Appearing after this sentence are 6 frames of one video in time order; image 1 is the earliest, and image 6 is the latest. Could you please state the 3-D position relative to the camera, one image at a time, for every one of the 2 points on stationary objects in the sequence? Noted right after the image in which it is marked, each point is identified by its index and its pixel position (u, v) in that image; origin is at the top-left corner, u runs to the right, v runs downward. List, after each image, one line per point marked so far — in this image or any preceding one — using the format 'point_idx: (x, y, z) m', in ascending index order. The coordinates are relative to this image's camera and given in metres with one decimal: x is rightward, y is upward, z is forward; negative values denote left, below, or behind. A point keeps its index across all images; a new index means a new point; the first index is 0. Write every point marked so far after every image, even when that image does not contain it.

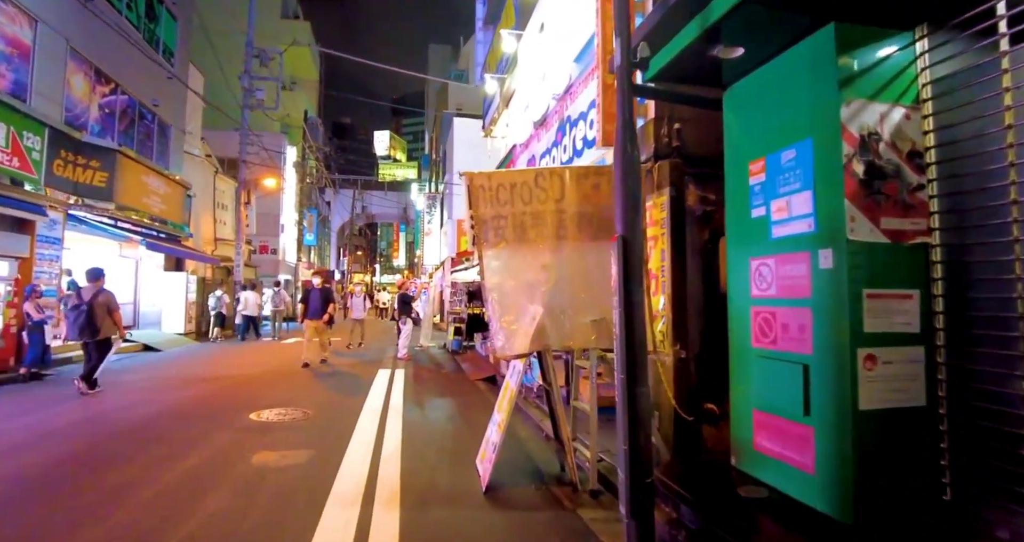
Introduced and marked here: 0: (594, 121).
0: (+1.1, +2.1, +6.6) m
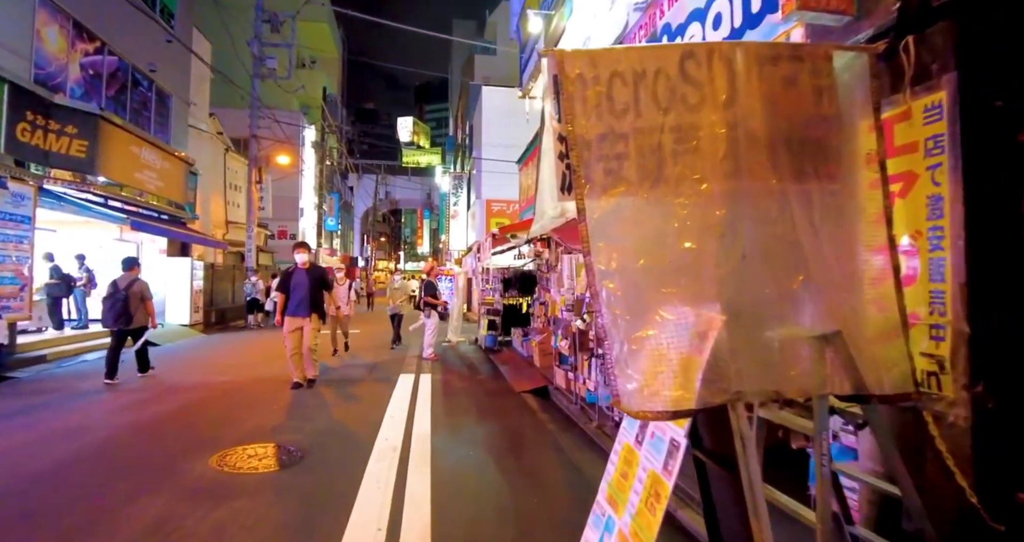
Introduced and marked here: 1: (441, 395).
0: (+1.9, +2.3, +4.2) m
1: (-1.1, -1.9, +7.4) m
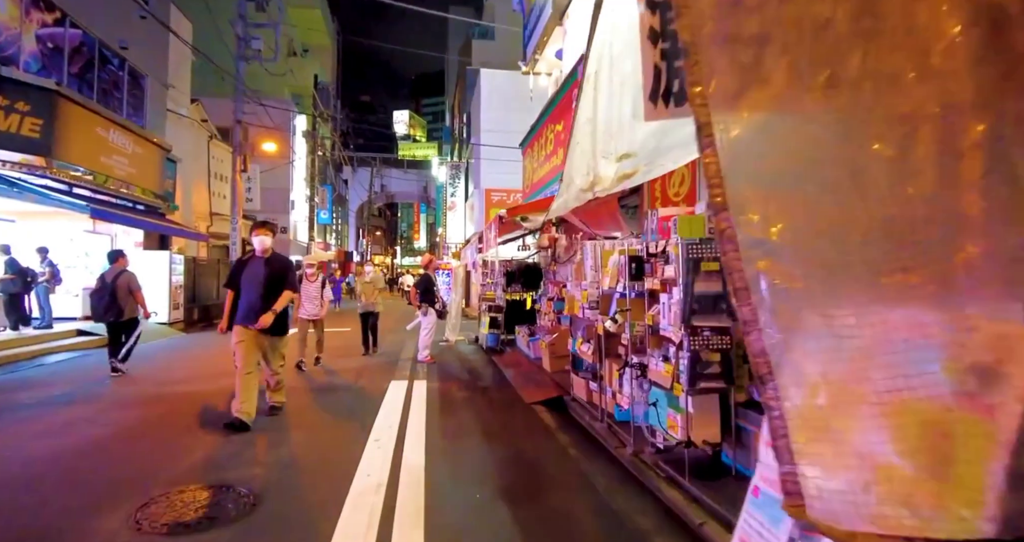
0: (+2.0, +2.4, +3.1) m
1: (-1.0, -1.8, +6.3) m
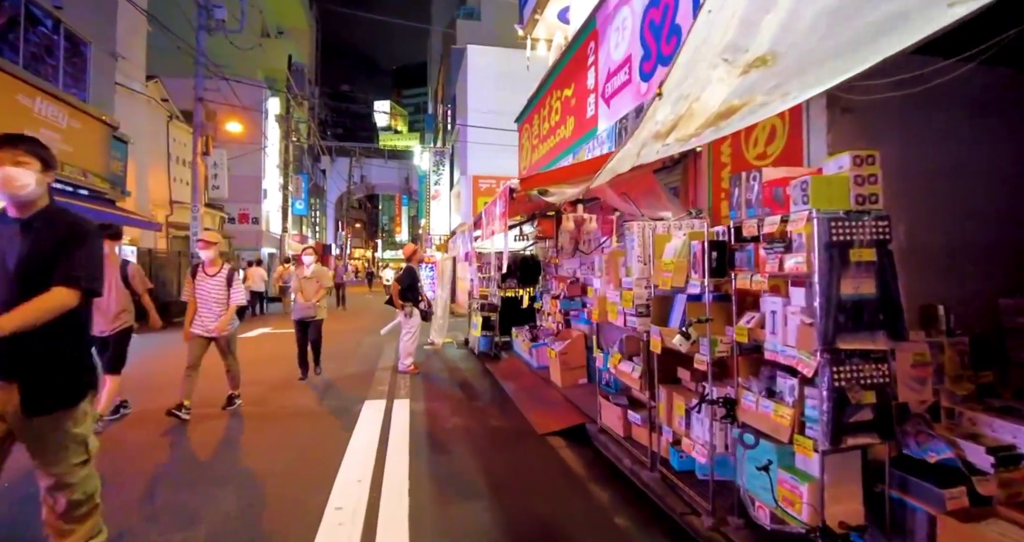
0: (+2.2, +2.5, +1.8) m
1: (-0.9, -1.7, +4.9) m
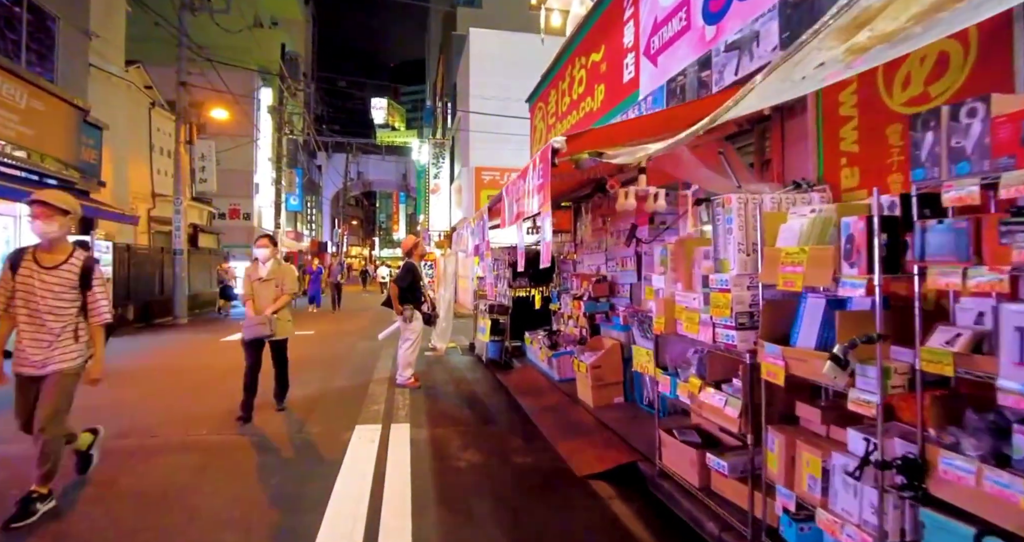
0: (+2.5, +2.5, +0.7) m
1: (-0.7, -1.7, +3.8) m
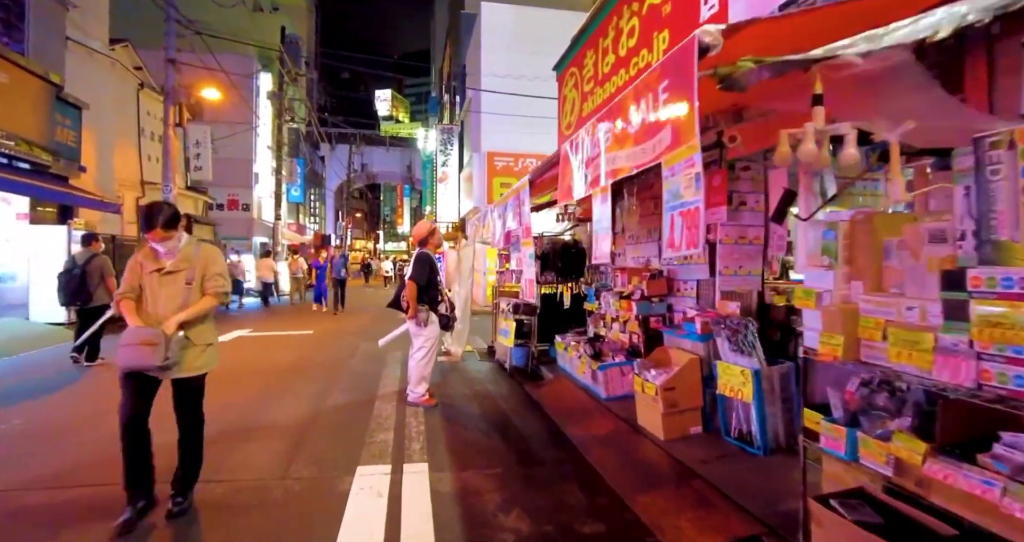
0: (+2.9, +2.5, -0.5) m
1: (-0.3, -1.6, +2.7) m
